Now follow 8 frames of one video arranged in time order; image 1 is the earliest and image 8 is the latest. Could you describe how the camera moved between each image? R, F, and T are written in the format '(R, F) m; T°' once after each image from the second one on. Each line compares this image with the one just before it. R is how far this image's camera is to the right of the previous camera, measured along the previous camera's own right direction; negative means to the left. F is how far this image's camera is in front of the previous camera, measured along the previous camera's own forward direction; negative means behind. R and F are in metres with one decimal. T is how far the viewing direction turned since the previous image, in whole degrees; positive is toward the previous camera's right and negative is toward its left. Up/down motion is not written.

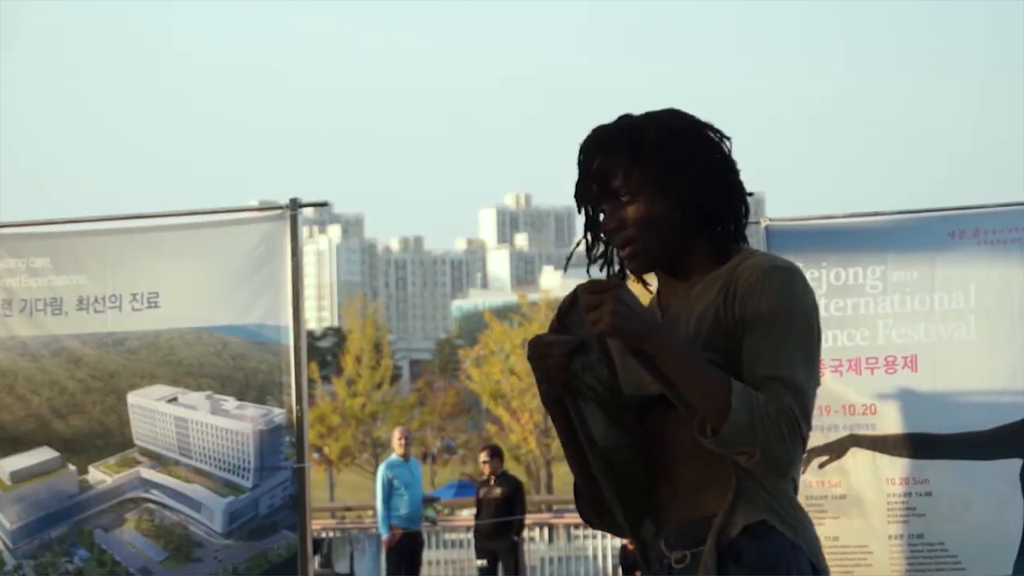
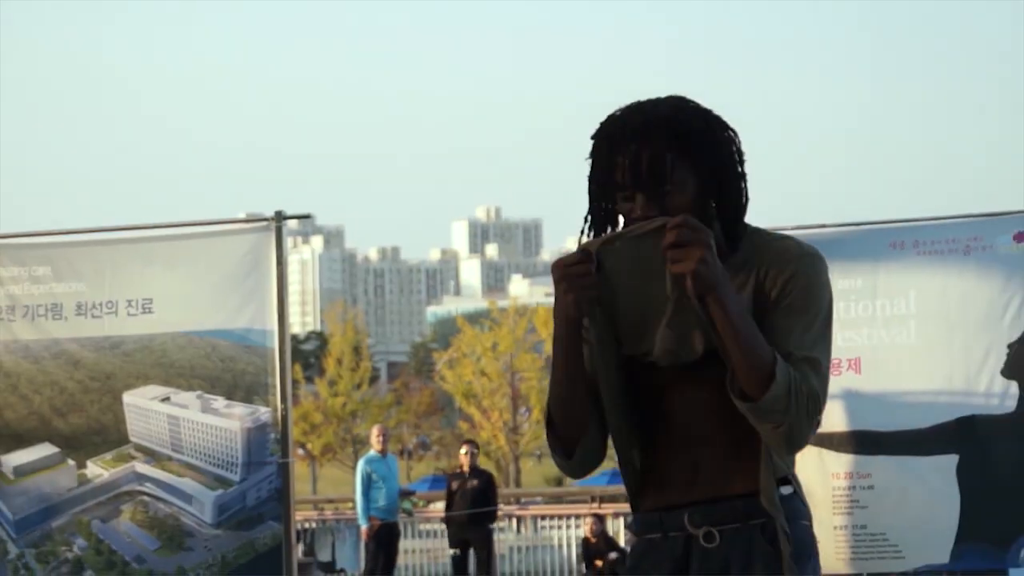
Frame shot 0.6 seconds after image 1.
(+0.1, -0.5) m; 0°
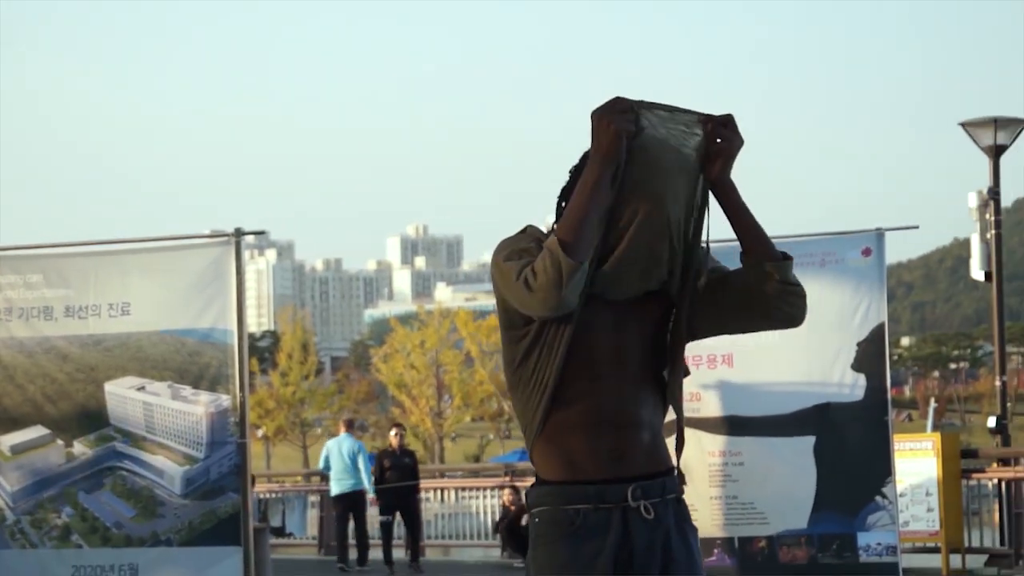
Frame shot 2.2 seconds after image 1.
(+0.3, -1.4) m; +1°
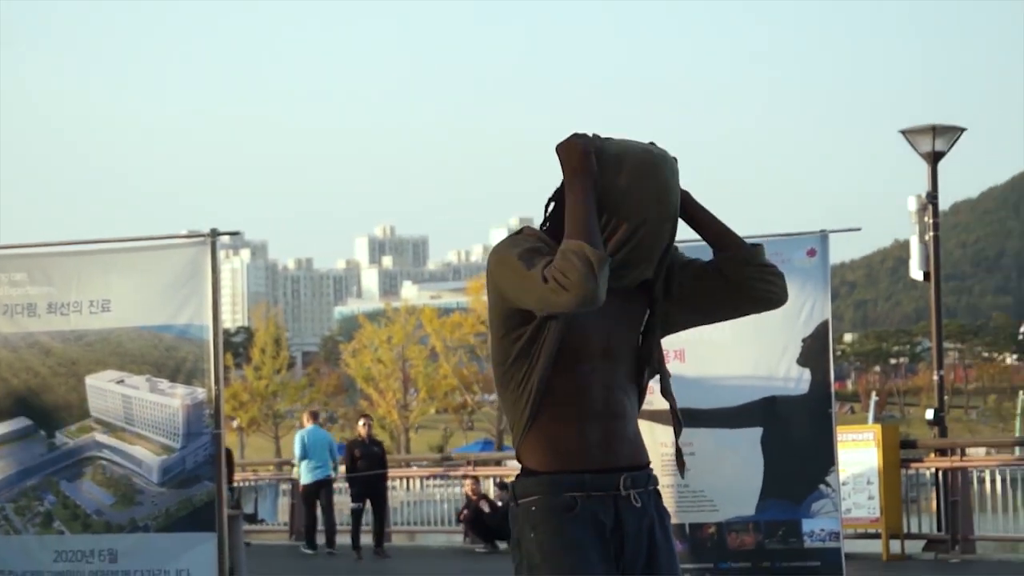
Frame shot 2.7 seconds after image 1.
(+0.1, -0.5) m; +1°
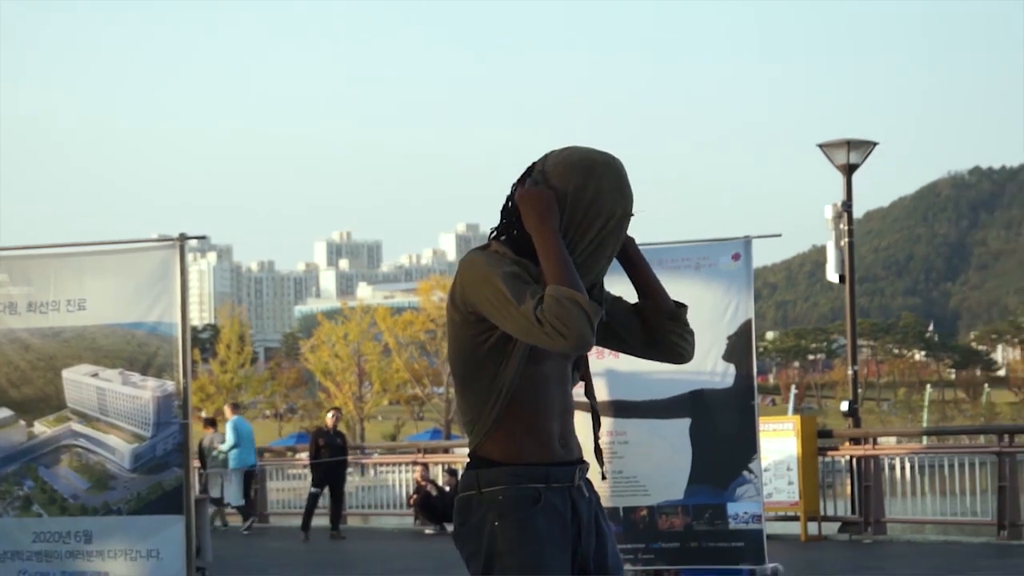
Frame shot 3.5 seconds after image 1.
(+0.1, -0.8) m; +1°
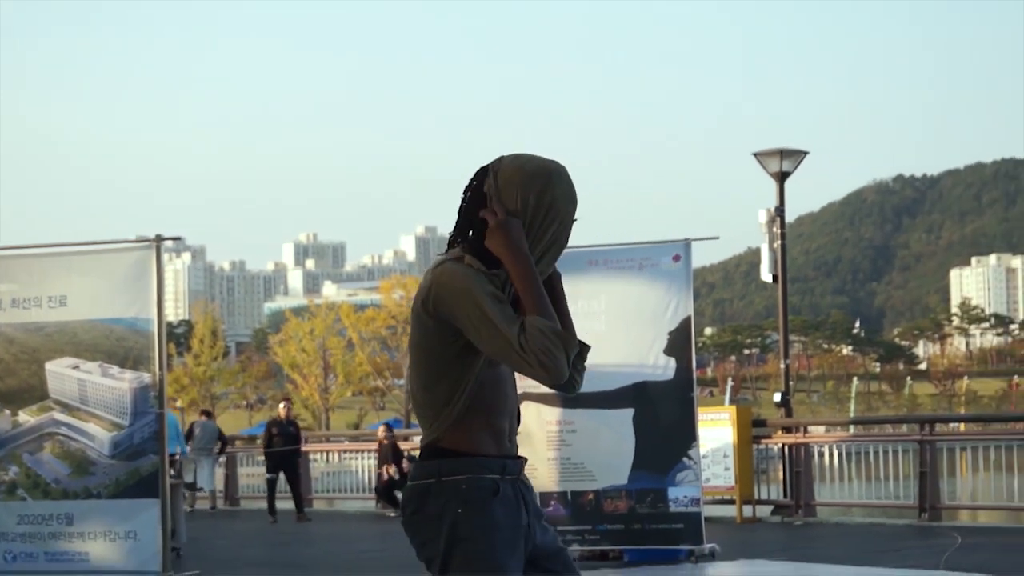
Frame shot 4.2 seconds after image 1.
(+0.1, -0.8) m; +1°
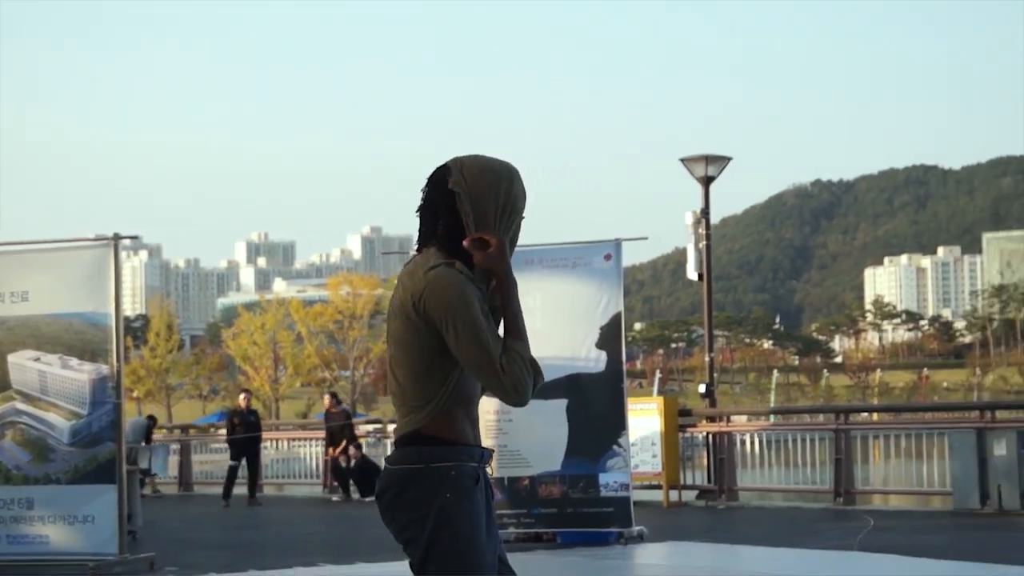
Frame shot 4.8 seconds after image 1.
(0.0, -0.7) m; +2°
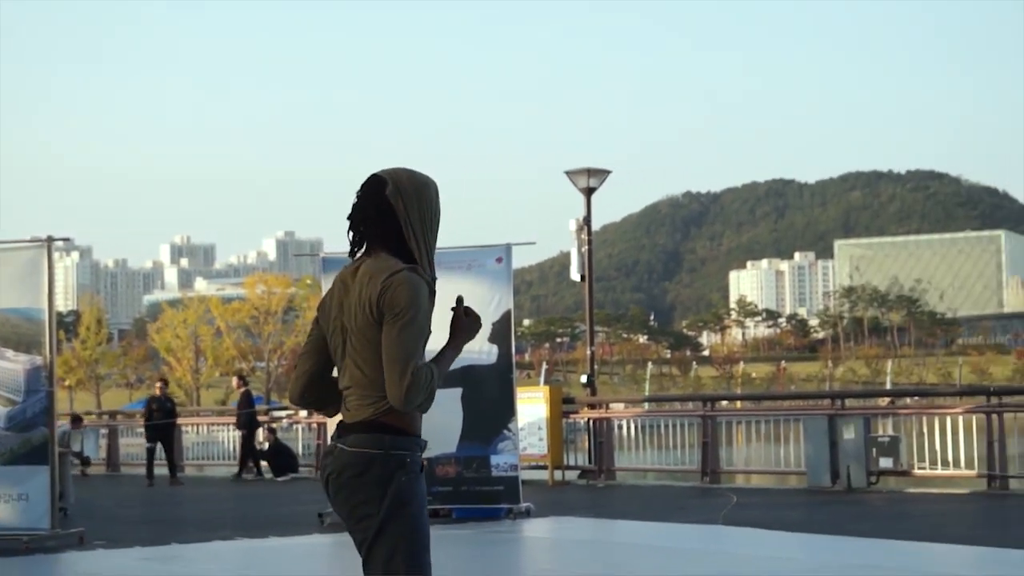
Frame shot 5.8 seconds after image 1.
(0.0, -1.3) m; +3°
